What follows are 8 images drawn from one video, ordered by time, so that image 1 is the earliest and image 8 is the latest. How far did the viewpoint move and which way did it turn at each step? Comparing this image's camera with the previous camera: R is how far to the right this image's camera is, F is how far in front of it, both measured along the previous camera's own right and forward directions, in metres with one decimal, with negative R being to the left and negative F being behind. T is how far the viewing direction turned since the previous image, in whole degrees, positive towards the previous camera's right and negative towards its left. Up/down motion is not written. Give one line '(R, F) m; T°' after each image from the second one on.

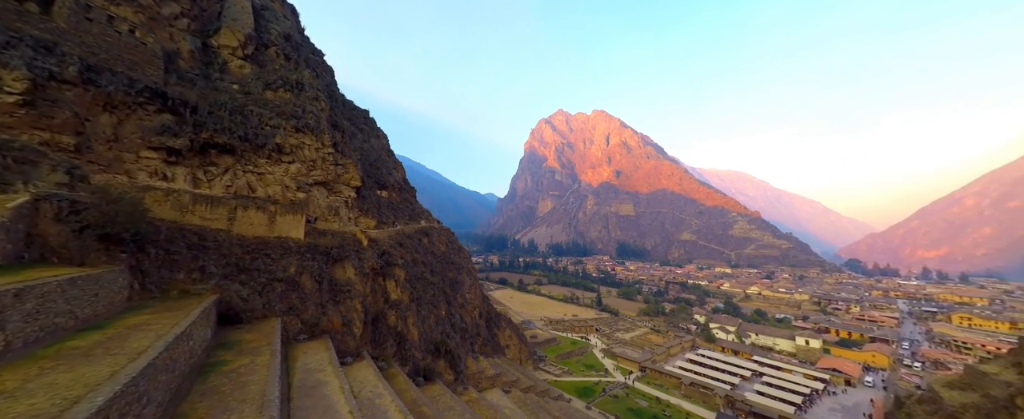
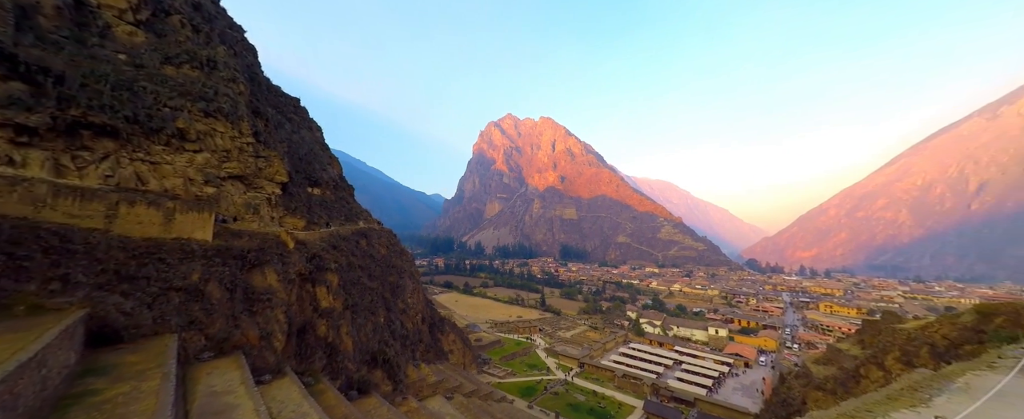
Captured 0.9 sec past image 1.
(+0.1, +0.4) m; +9°
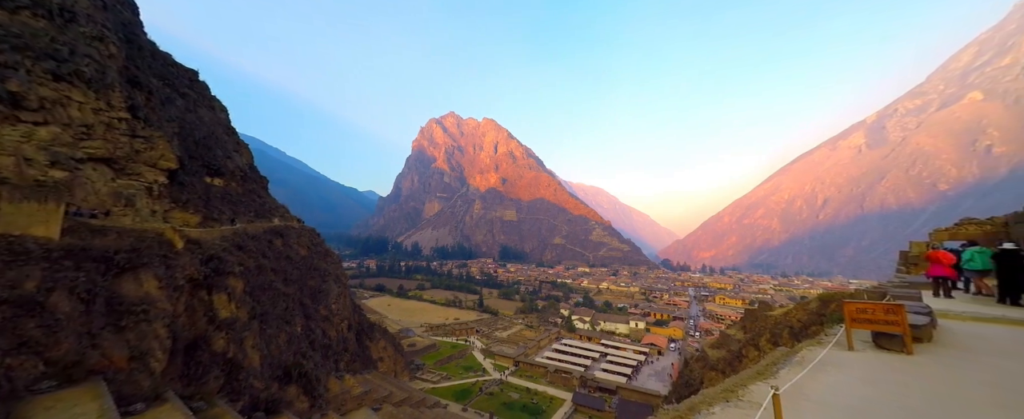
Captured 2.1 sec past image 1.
(+0.1, +0.4) m; +10°
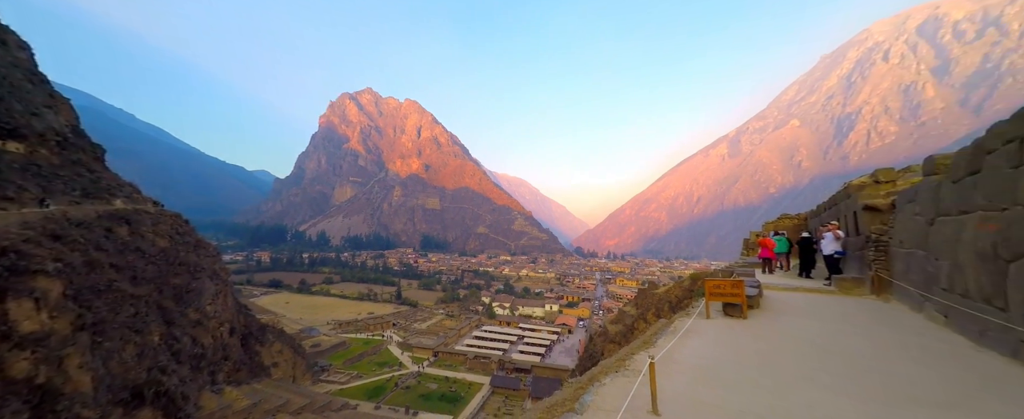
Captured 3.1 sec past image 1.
(+0.1, +0.7) m; +13°
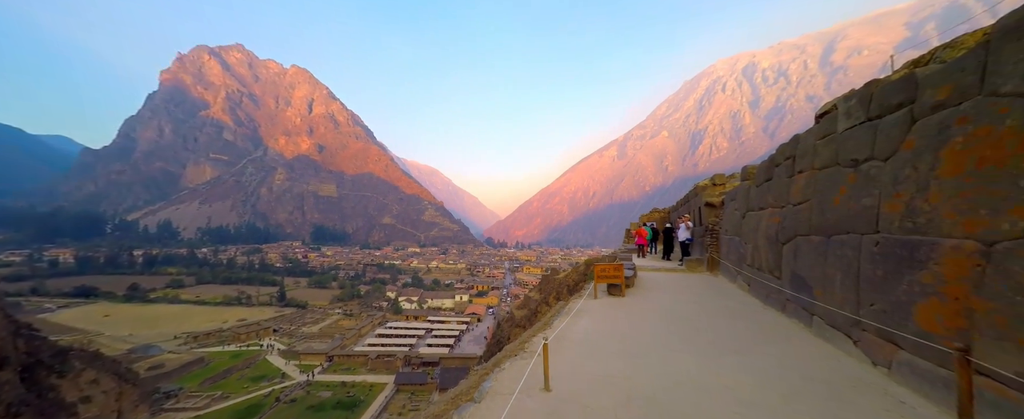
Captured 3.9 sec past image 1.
(0.0, +0.9) m; +15°
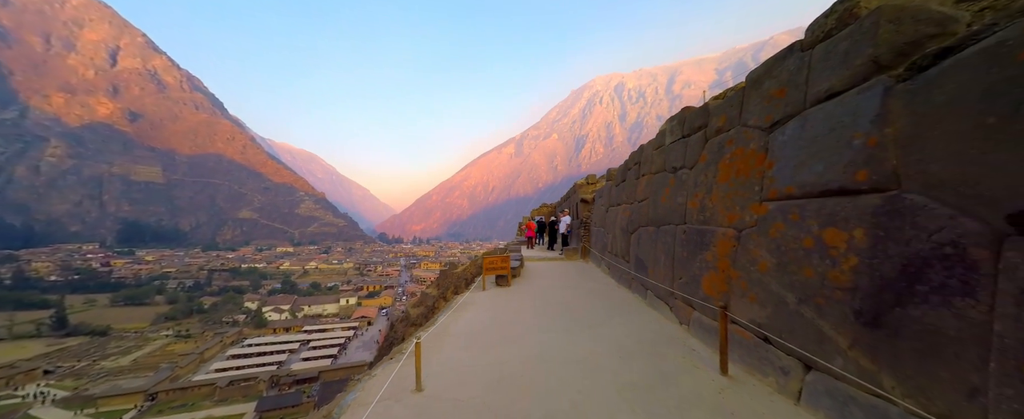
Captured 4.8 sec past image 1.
(+0.9, -0.3) m; +20°
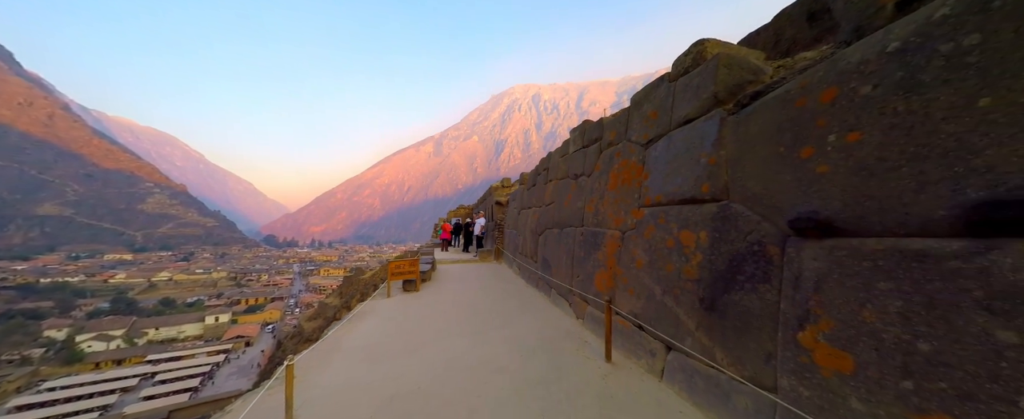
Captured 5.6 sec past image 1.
(+0.3, 0.0) m; +15°
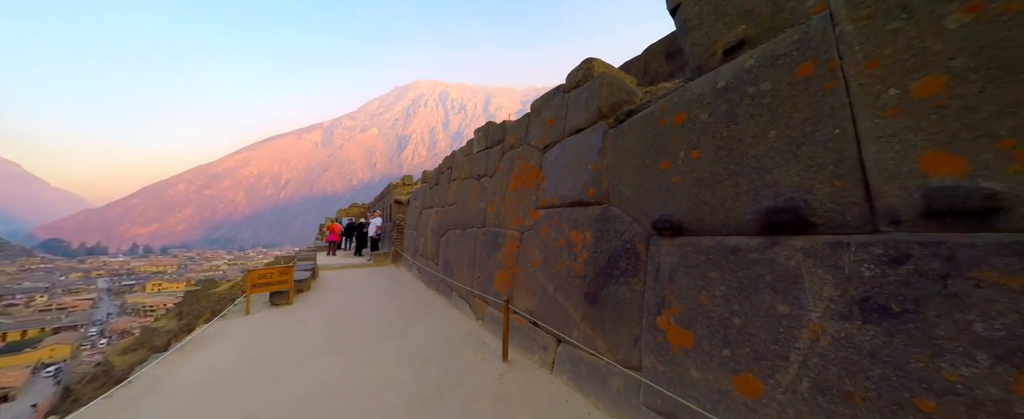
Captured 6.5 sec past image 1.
(+0.1, 0.0) m; +16°
